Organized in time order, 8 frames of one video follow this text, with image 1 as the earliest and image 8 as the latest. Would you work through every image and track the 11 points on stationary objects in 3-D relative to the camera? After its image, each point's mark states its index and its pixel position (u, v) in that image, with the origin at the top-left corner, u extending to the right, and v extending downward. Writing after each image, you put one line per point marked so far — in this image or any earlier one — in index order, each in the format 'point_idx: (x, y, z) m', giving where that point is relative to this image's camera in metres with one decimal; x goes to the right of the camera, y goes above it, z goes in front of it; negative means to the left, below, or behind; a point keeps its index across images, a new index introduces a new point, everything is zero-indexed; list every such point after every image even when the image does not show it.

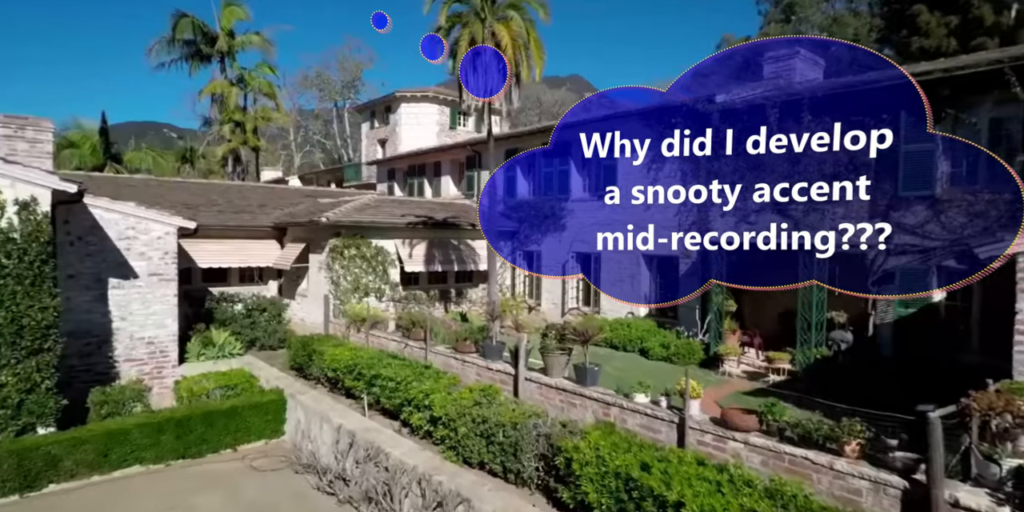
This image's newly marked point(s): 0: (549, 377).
0: (+0.7, -2.2, +12.0) m
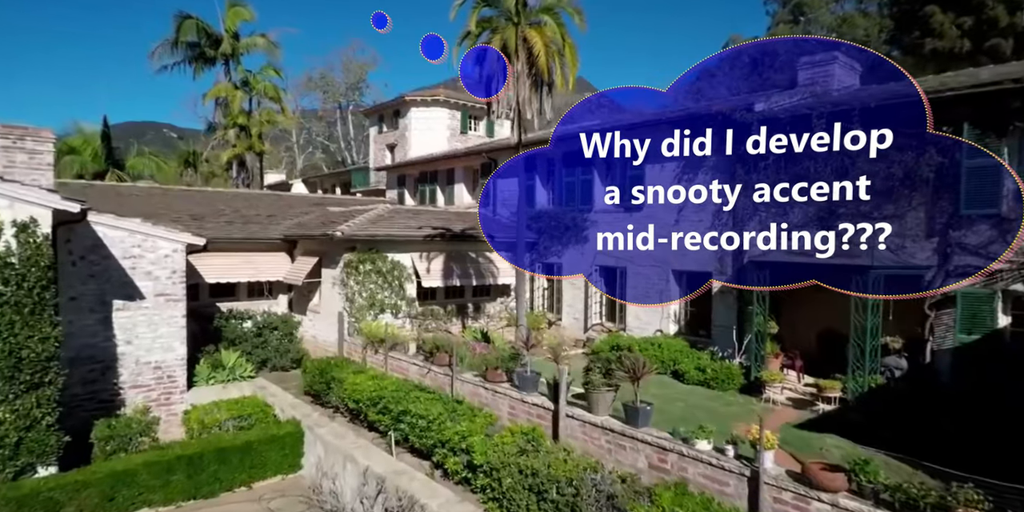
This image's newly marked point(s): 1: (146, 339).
0: (+1.4, -2.7, +11.0) m
1: (-8.7, -2.0, +15.4) m
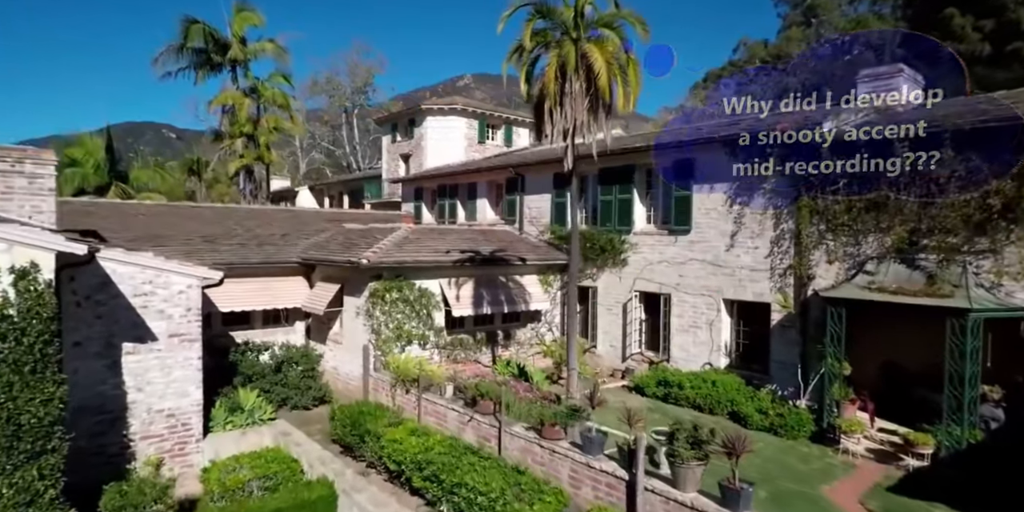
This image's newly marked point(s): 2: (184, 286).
0: (+2.5, -3.5, +9.6) m
1: (-7.6, -2.8, +13.9) m
2: (-7.2, -0.7, +14.2) m
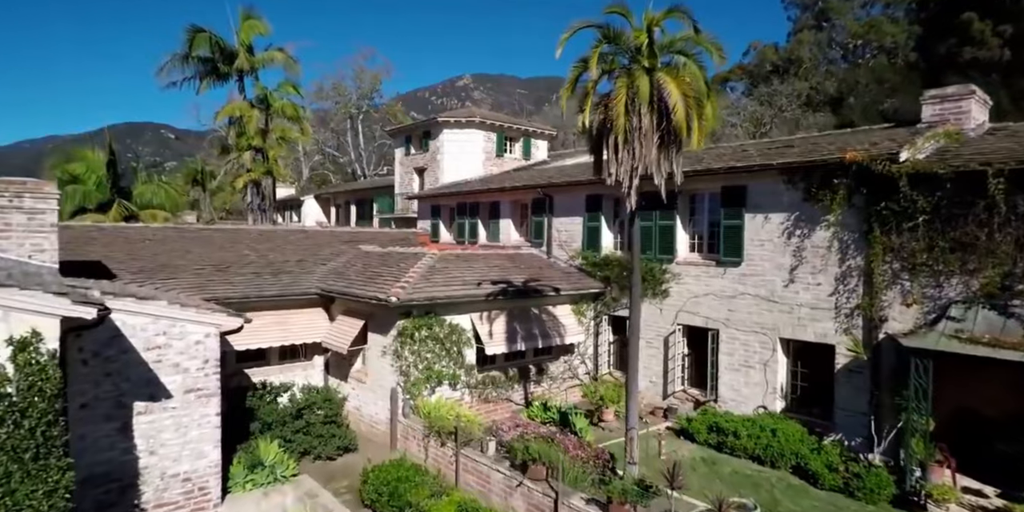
0: (+3.6, -4.4, +8.2) m
1: (-6.6, -3.7, +12.5) m
2: (-6.2, -1.6, +12.8) m
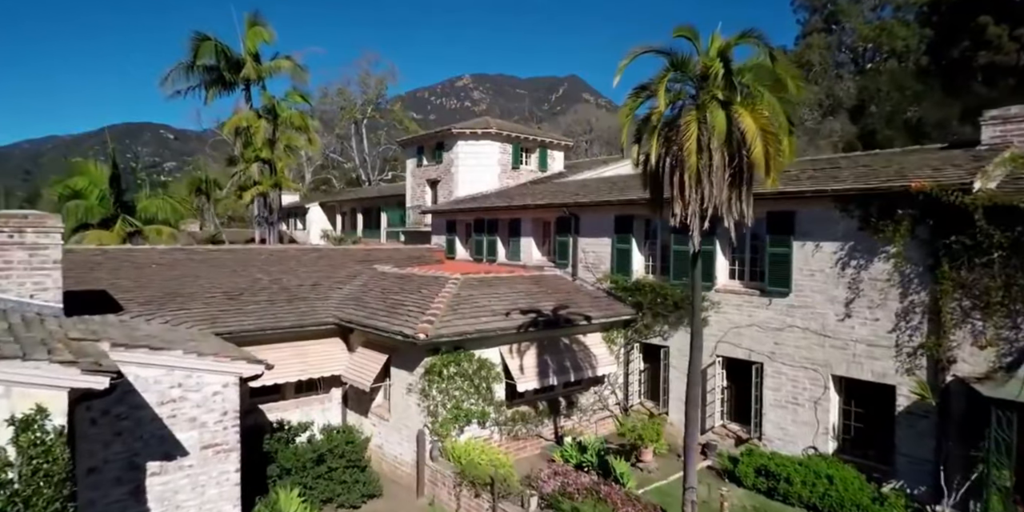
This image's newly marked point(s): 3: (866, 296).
0: (+4.4, -5.2, +7.2) m
1: (-5.7, -4.5, +11.5) m
2: (-5.3, -2.4, +11.8) m
3: (+8.3, -0.9, +15.1) m
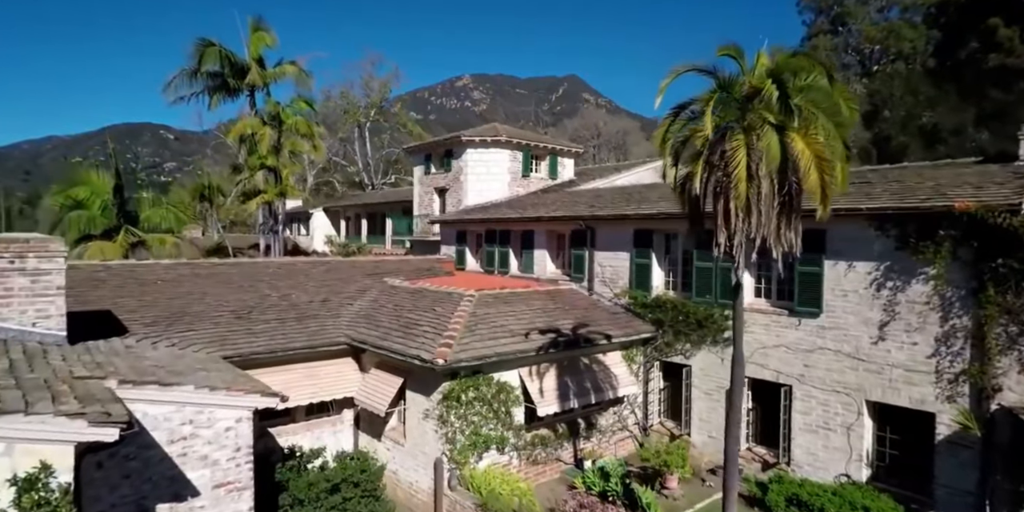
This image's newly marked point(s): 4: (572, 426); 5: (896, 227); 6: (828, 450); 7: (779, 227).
0: (+4.9, -5.7, +6.5) m
1: (-5.2, -5.0, +10.8) m
2: (-4.8, -2.9, +11.2) m
3: (+8.8, -1.4, +14.5) m
4: (+1.7, -4.8, +18.1) m
5: (+8.6, +0.7, +14.5) m
6: (+7.8, -4.8, +15.9) m
7: (+3.9, +0.4, +9.3) m
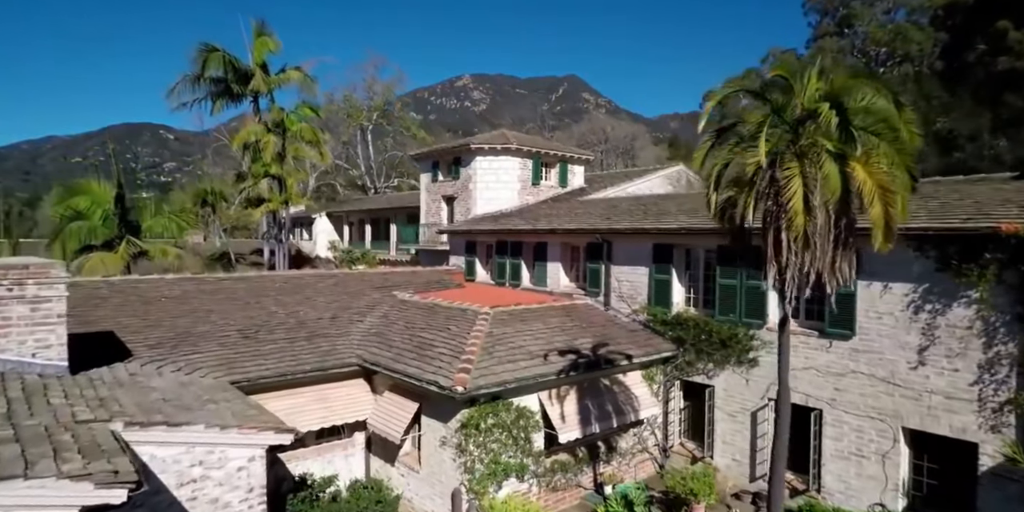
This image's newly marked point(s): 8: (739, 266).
0: (+5.4, -6.2, +5.9) m
1: (-4.7, -5.4, +10.2) m
2: (-4.4, -3.3, +10.5) m
3: (+9.3, -1.9, +13.8) m
4: (+2.2, -5.3, +17.5) m
5: (+9.1, +0.2, +13.9) m
6: (+8.3, -5.2, +15.2) m
7: (+4.4, 0.0, +8.7) m
8: (+6.2, -0.3, +17.5) m
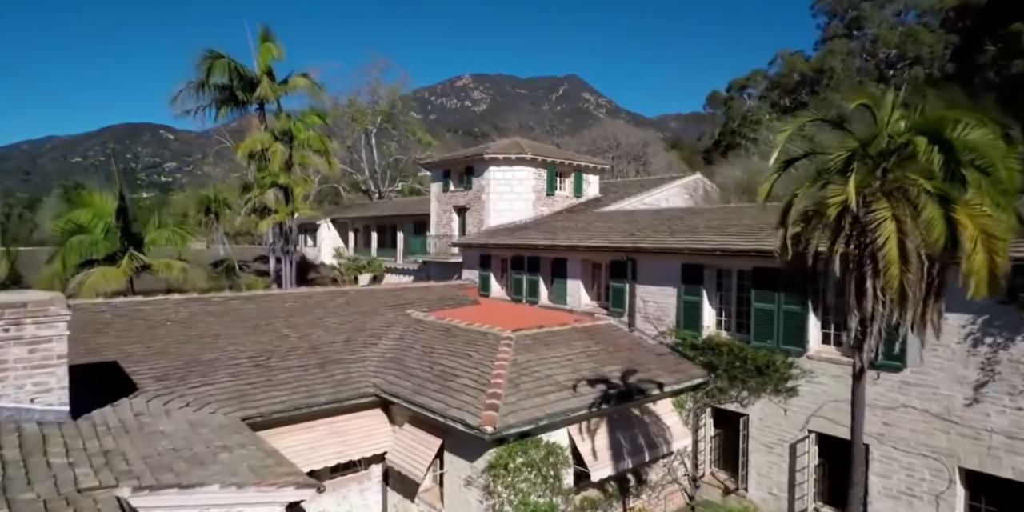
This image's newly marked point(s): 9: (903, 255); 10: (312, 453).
0: (+6.1, -6.8, +5.0) m
1: (-4.1, -6.1, +9.3) m
2: (-3.7, -3.9, +9.6) m
3: (+9.9, -2.5, +12.9) m
4: (+2.8, -5.9, +16.6) m
5: (+9.8, -0.4, +13.0) m
6: (+8.9, -5.8, +14.3) m
7: (+5.0, -0.7, +7.8) m
8: (+6.8, -0.9, +16.6) m
9: (+4.4, +0.1, +7.5) m
10: (-4.5, -4.5, +14.7) m
